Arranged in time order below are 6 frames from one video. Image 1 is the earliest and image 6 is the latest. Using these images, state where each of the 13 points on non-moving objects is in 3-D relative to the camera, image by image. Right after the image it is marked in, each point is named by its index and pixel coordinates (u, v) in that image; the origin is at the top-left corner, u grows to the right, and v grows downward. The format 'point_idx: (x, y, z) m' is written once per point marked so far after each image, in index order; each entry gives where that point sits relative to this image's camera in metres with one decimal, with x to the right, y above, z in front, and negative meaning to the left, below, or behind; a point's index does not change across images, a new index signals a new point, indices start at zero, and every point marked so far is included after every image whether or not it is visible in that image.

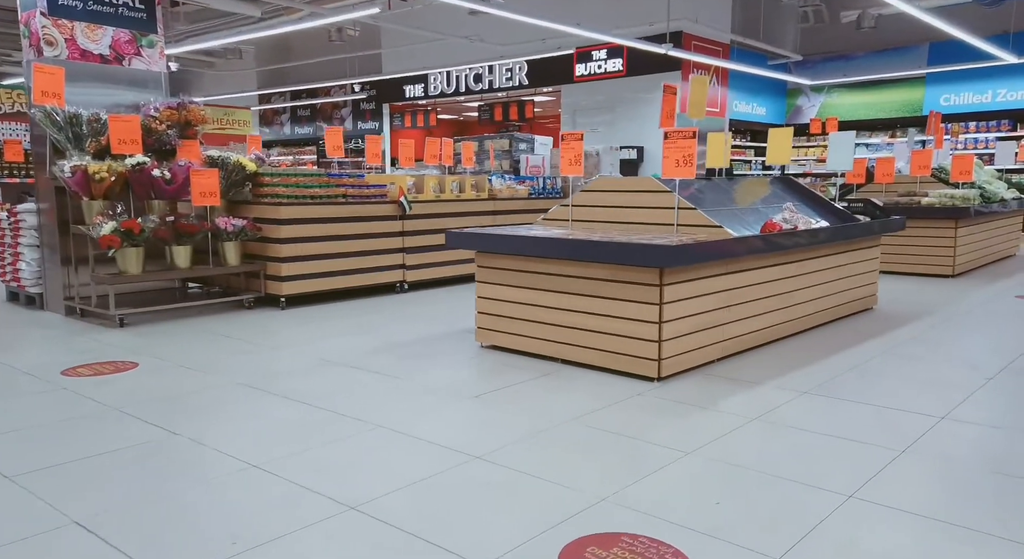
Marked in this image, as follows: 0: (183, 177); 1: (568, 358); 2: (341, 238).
0: (-2.7, +0.8, +6.6) m
1: (+0.3, -0.5, +4.8) m
2: (-1.6, +0.4, +7.5) m
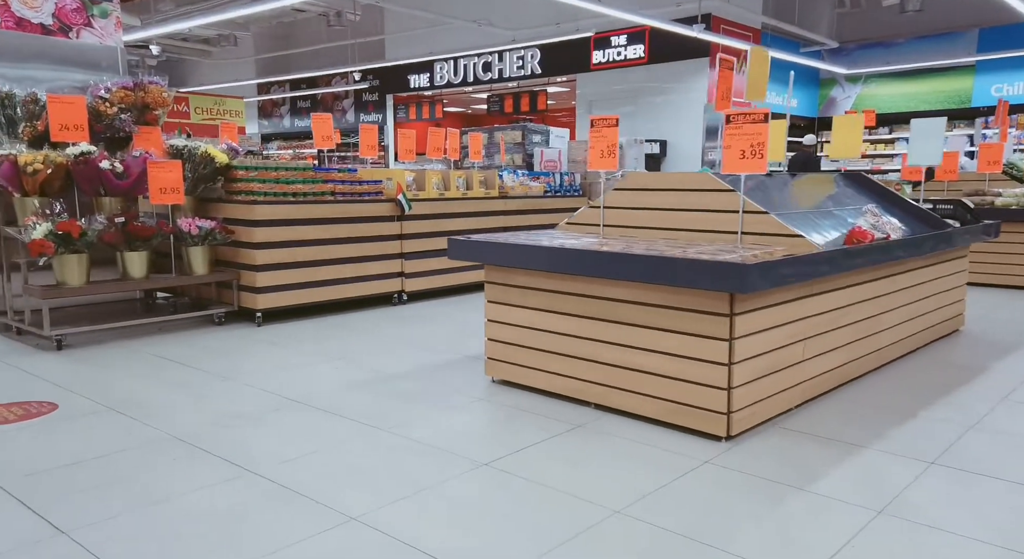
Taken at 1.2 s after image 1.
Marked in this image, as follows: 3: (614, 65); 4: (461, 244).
0: (-2.6, +0.8, +5.6) m
1: (+0.4, -0.6, +3.8) m
2: (-1.5, +0.3, +6.5) m
3: (+1.7, +3.6, +13.3) m
4: (-0.3, +0.2, +4.2) m
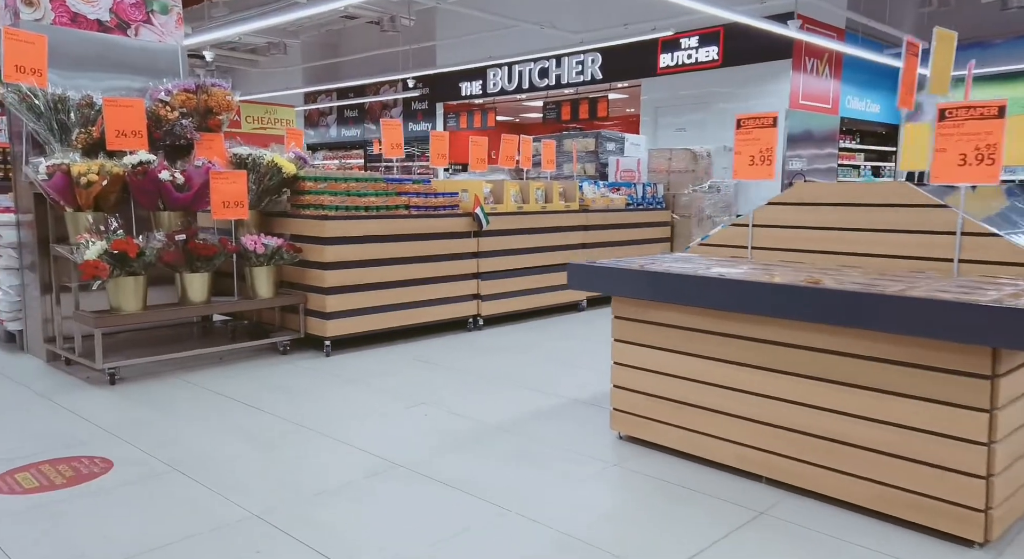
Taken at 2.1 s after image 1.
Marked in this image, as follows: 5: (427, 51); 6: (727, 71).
0: (-2.0, +0.6, +5.0) m
1: (+1.0, -0.7, +3.1) m
2: (-0.8, +0.1, +5.9) m
3: (+2.7, +3.3, +12.5) m
4: (+0.3, 0.0, +3.6) m
5: (-1.8, +4.8, +16.8) m
6: (+3.3, +3.2, +12.3) m
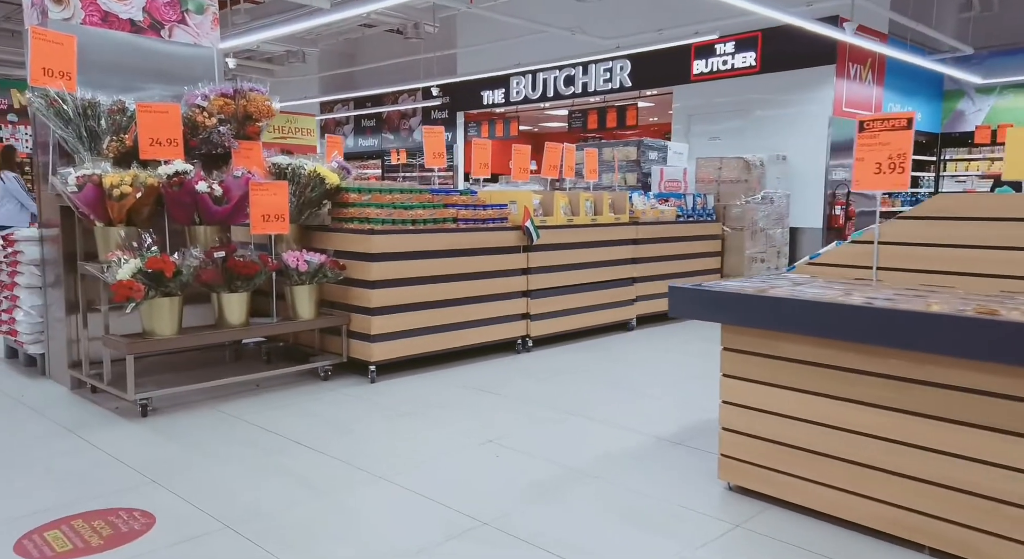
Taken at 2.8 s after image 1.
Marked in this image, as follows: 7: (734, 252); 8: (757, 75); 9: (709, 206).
0: (-1.6, +0.5, +4.6) m
1: (+1.4, -0.8, +2.6) m
2: (-0.4, 0.0, +5.4) m
3: (+3.2, +3.1, +12.1) m
4: (+0.7, -0.1, +3.1) m
5: (-1.3, +4.5, +16.4) m
6: (+3.7, +3.0, +11.9) m
7: (+2.2, +0.3, +7.8) m
8: (+3.7, +3.1, +12.0) m
9: (+1.9, +0.7, +7.8) m
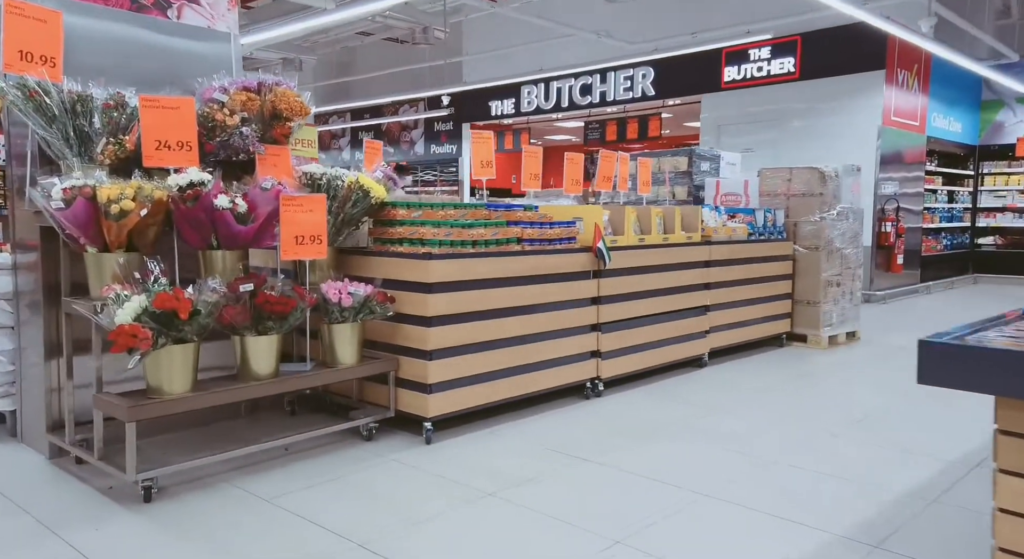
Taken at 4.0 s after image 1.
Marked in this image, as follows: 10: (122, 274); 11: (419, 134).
0: (-1.1, +0.3, +3.7) m
1: (+1.9, -0.9, +1.7) m
2: (0.0, -0.2, +4.5) m
3: (+3.5, +2.8, +11.3) m
4: (+1.2, -0.2, +2.2) m
5: (-1.1, +4.1, +15.5) m
6: (+4.1, +2.7, +11.1) m
7: (+2.6, +0.1, +6.9) m
8: (+4.0, +2.8, +11.2) m
9: (+2.3, +0.5, +7.0) m
10: (-1.7, 0.0, +3.5) m
11: (-1.9, +3.1, +17.2) m
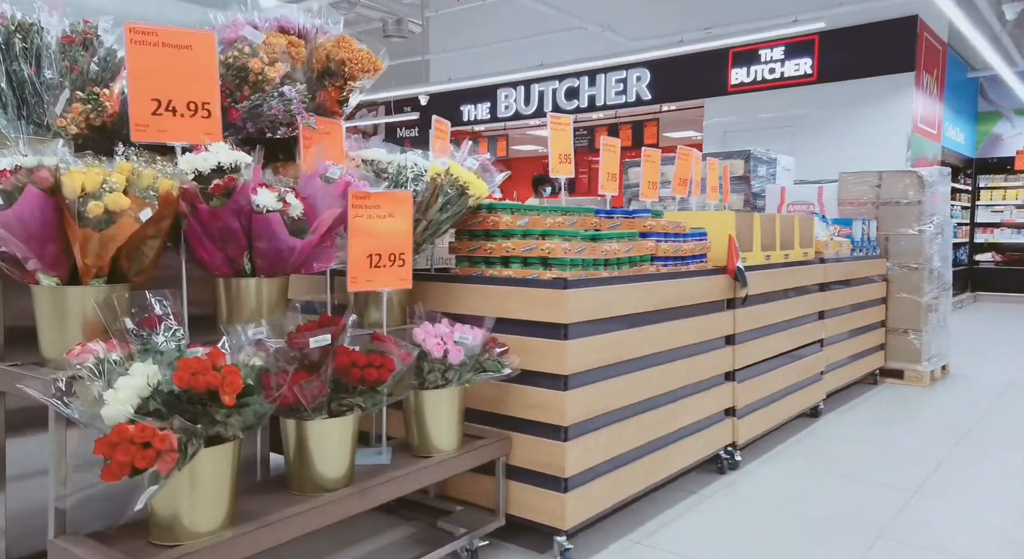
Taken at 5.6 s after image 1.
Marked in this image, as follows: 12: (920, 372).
0: (-0.5, +0.2, +2.3) m
1: (+2.7, -1.0, +0.6) m
2: (+0.6, -0.3, +3.2) m
3: (+3.4, +2.5, +10.4) m
4: (+2.0, -0.3, +1.0) m
5: (-1.6, +3.8, +14.2) m
6: (+4.0, +2.4, +10.2) m
7: (+2.9, -0.1, +5.9) m
8: (+3.9, +2.5, +10.2) m
9: (+2.7, +0.3, +5.9) m
10: (-1.0, -0.1, +2.0) m
11: (-2.6, +2.7, +15.7) m
12: (+3.0, -0.7, +5.8) m
